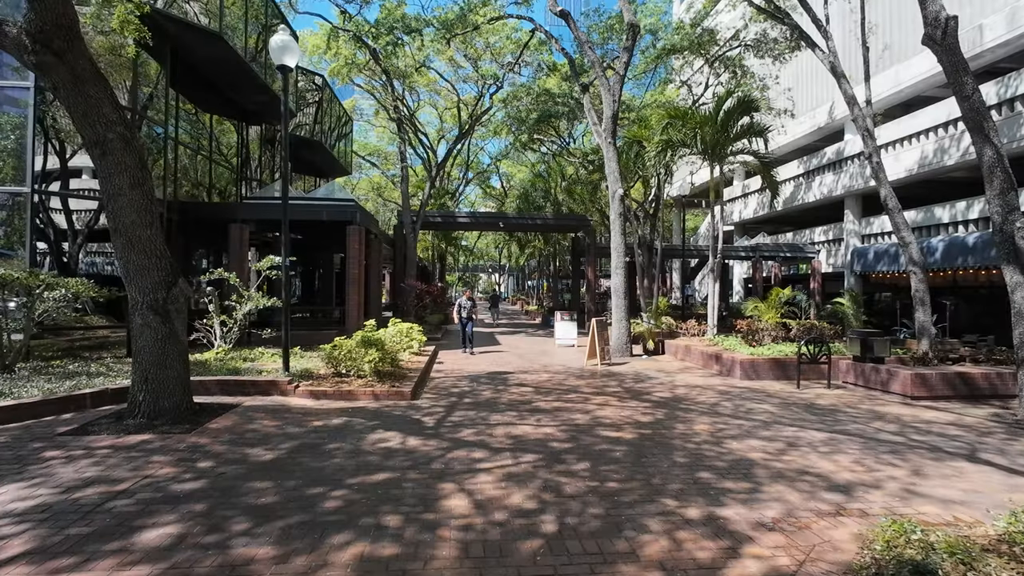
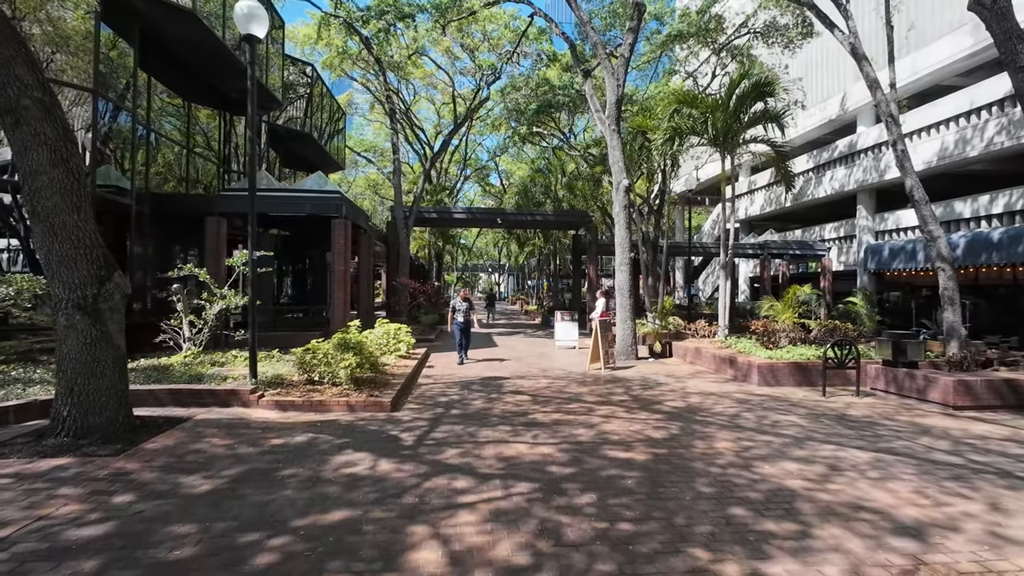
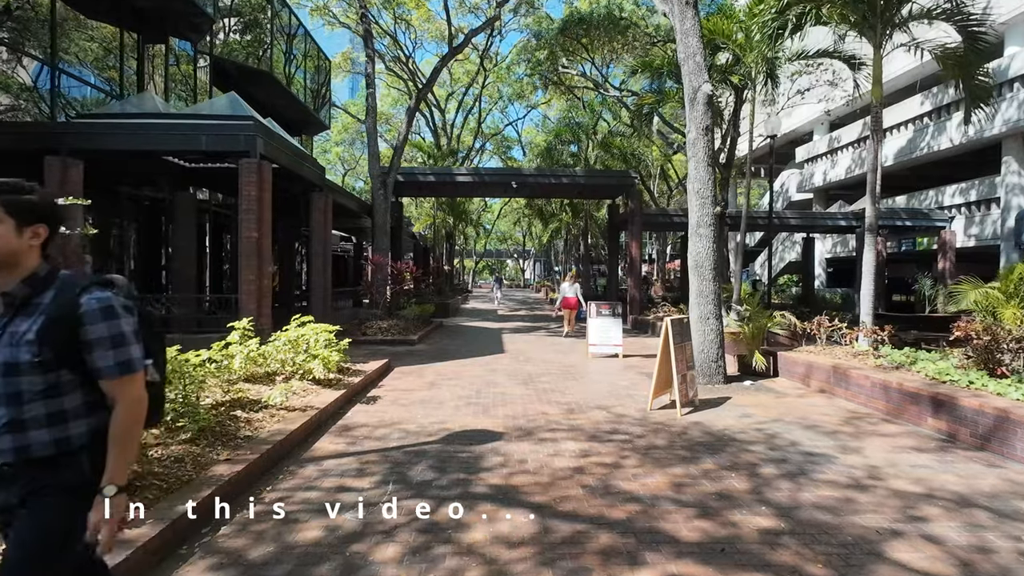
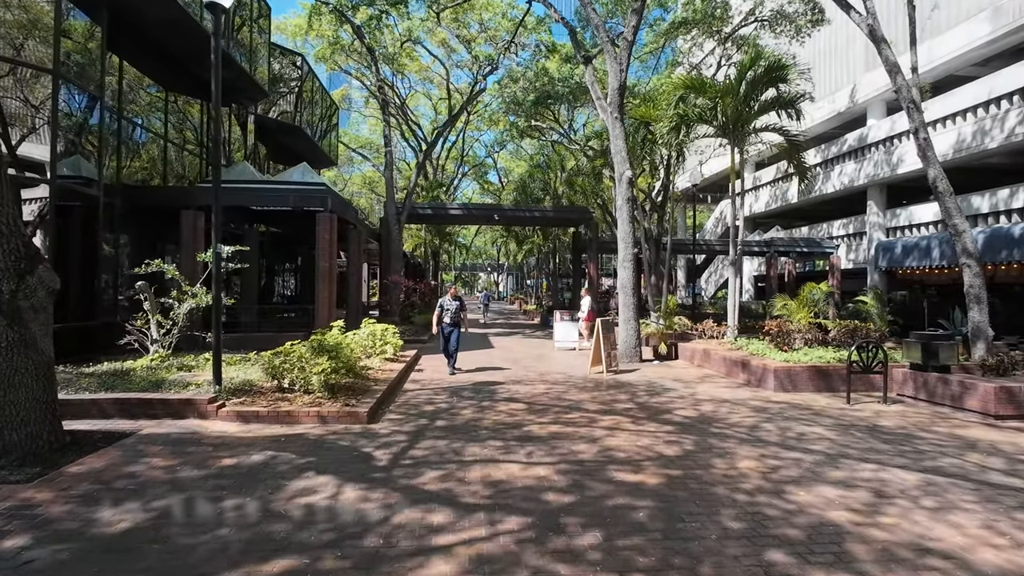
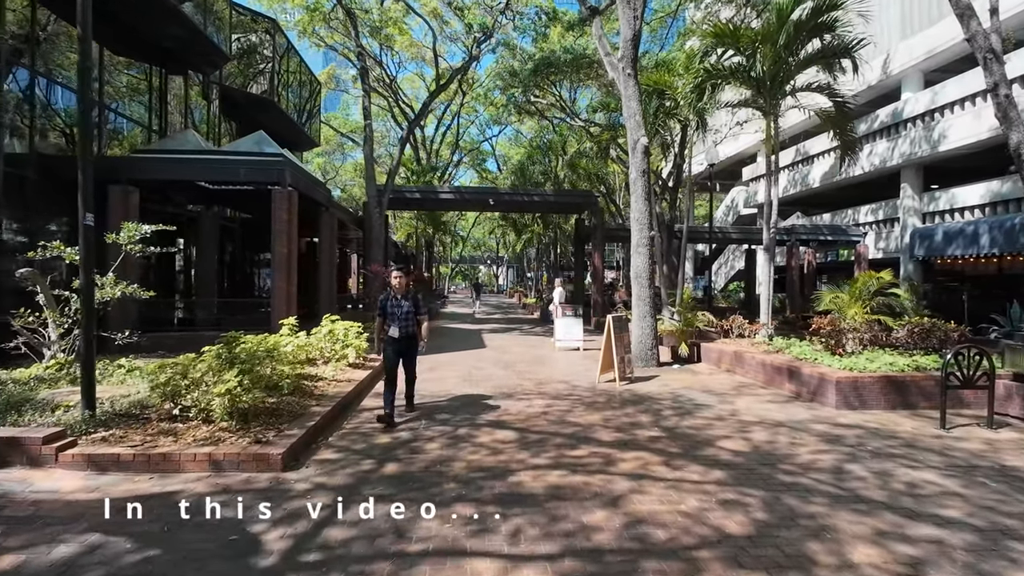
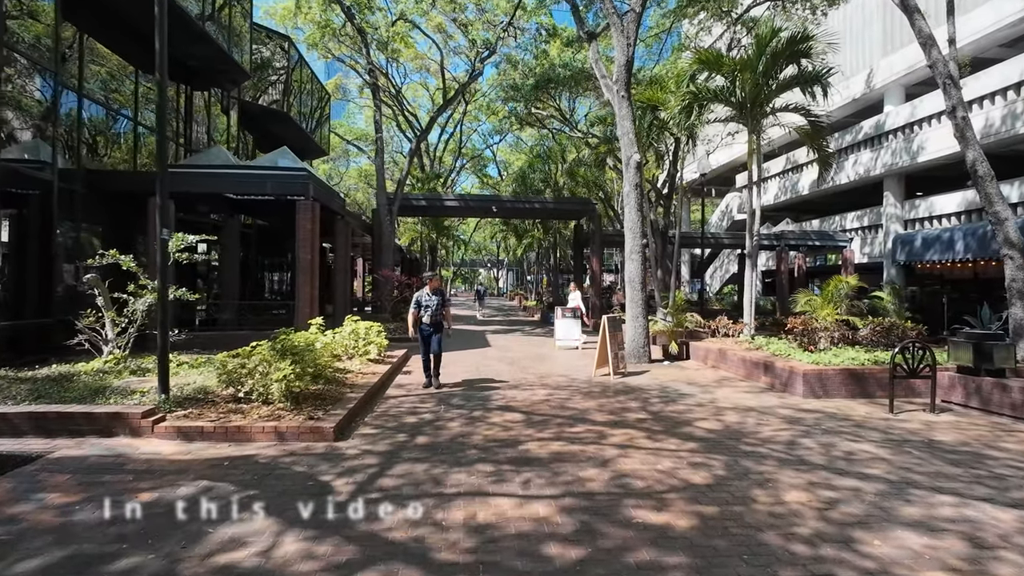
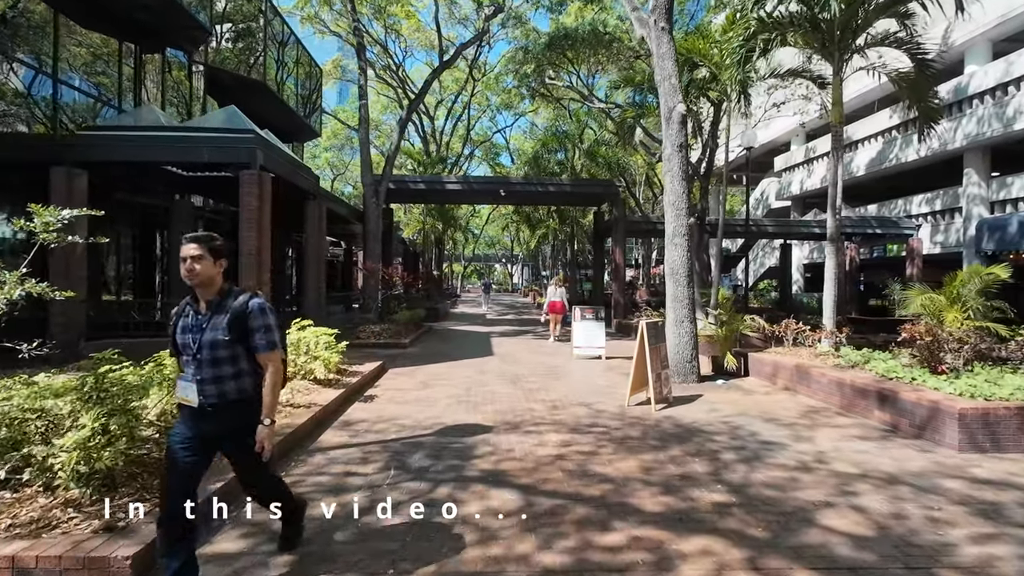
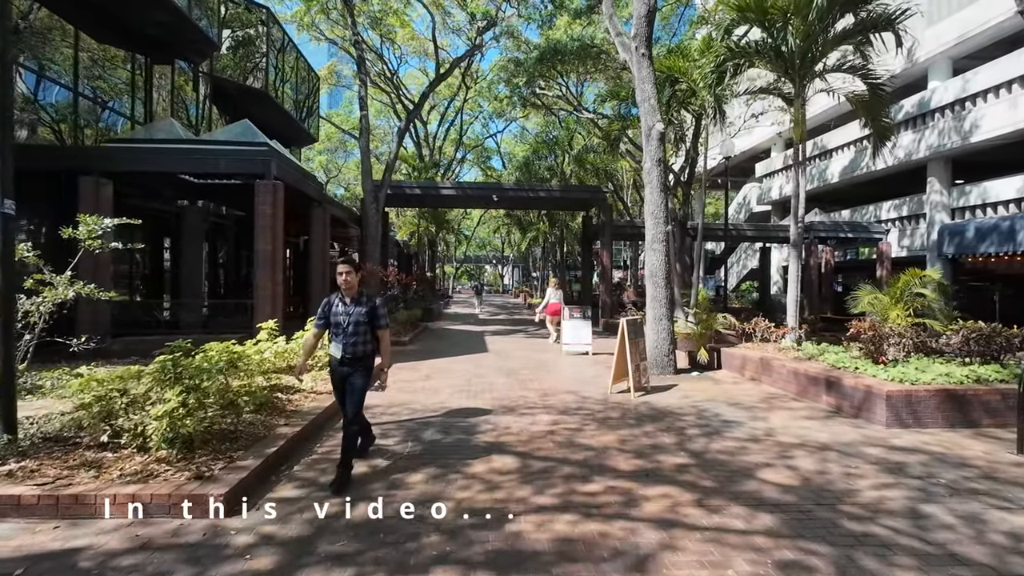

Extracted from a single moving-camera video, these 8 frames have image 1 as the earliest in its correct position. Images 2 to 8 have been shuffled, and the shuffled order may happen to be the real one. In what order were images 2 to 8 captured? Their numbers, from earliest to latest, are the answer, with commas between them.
2, 4, 6, 5, 8, 7, 3
